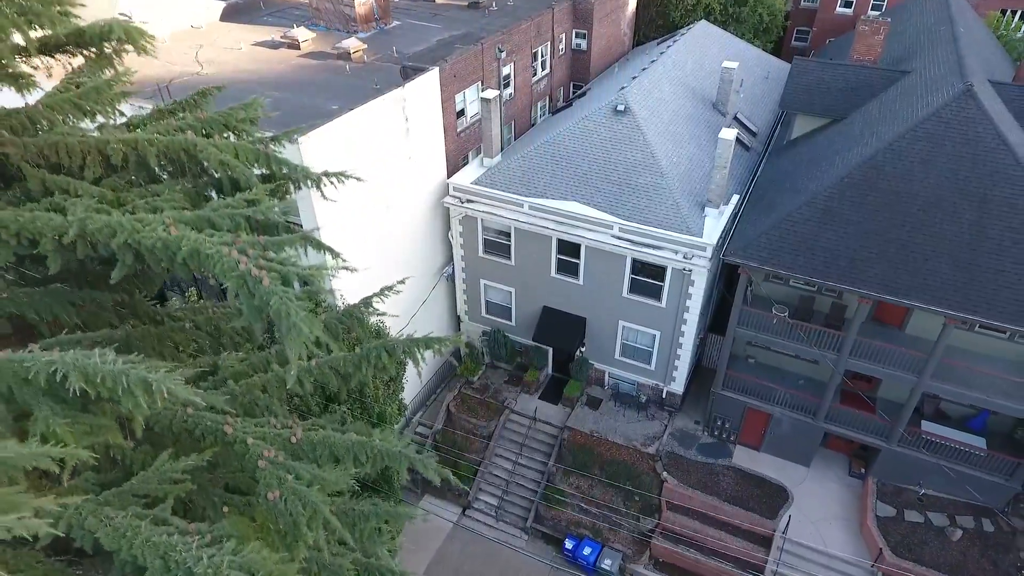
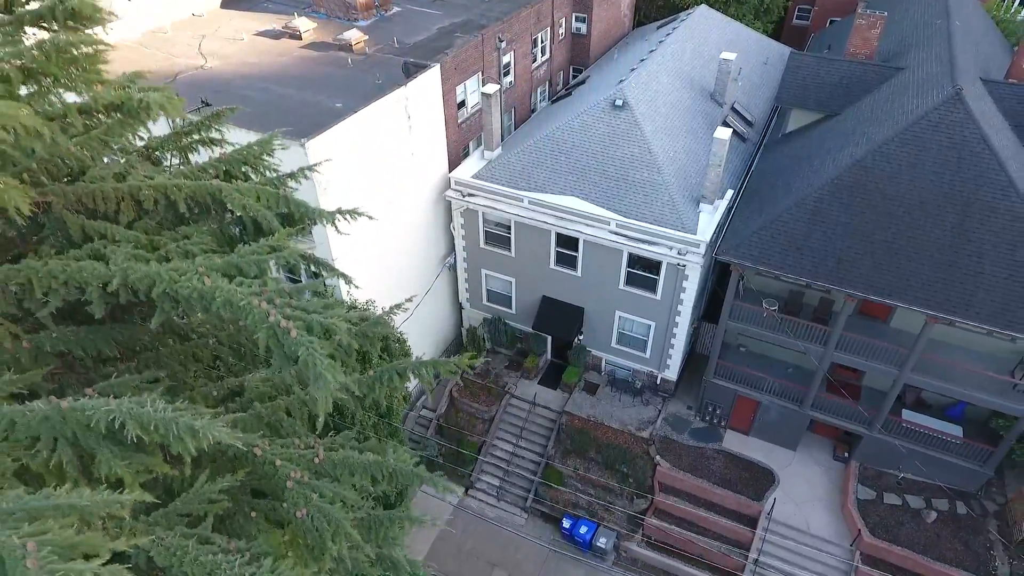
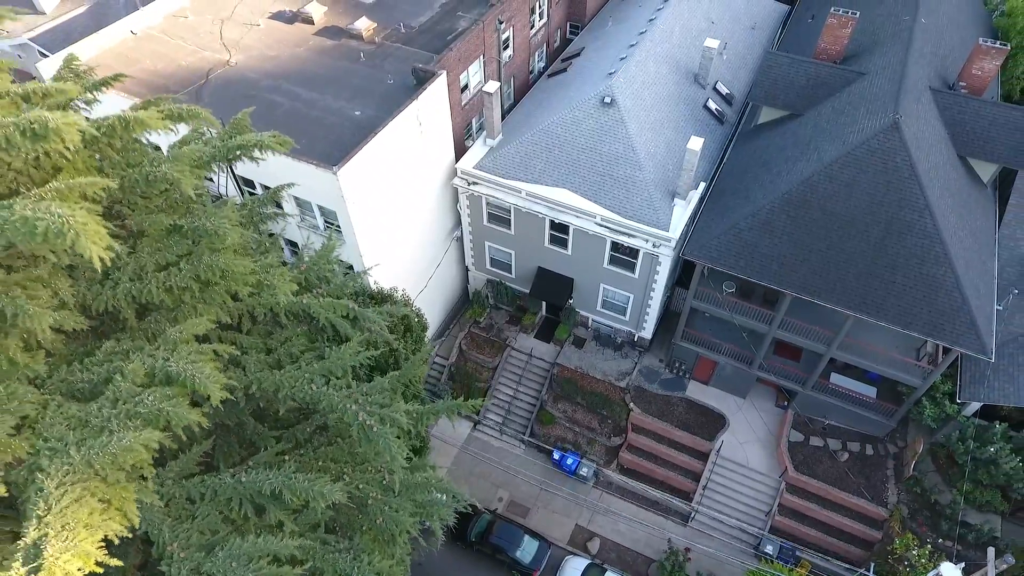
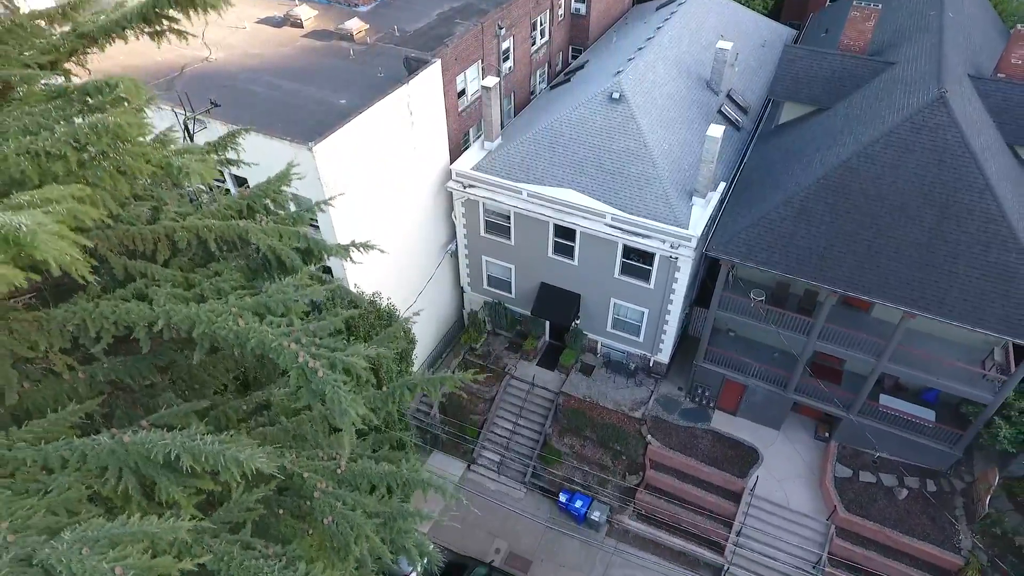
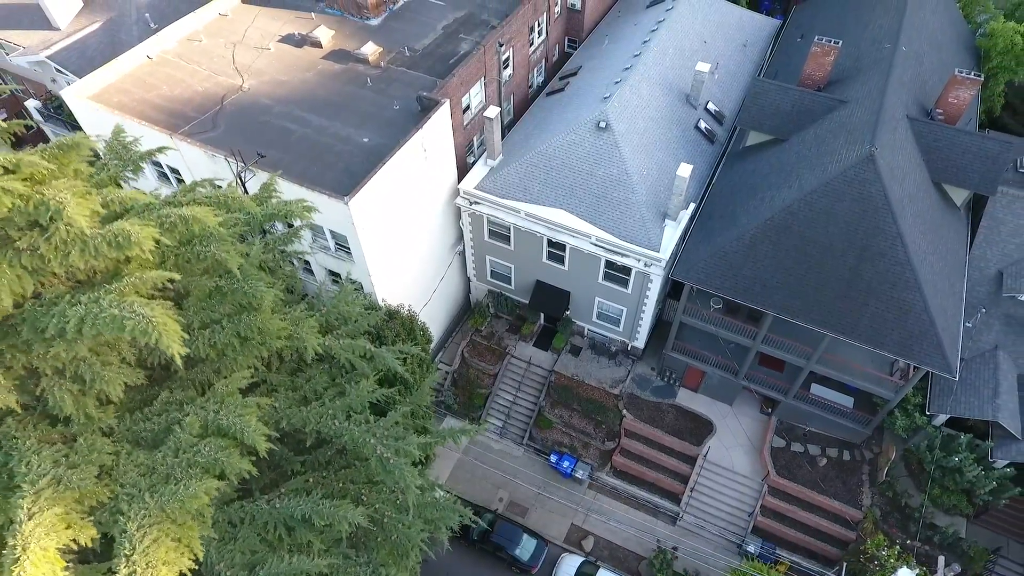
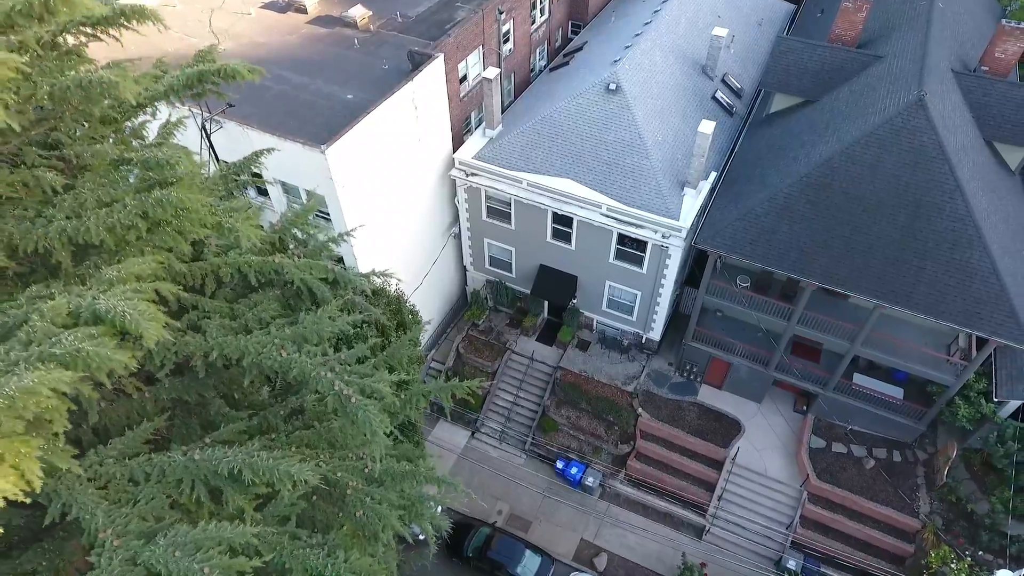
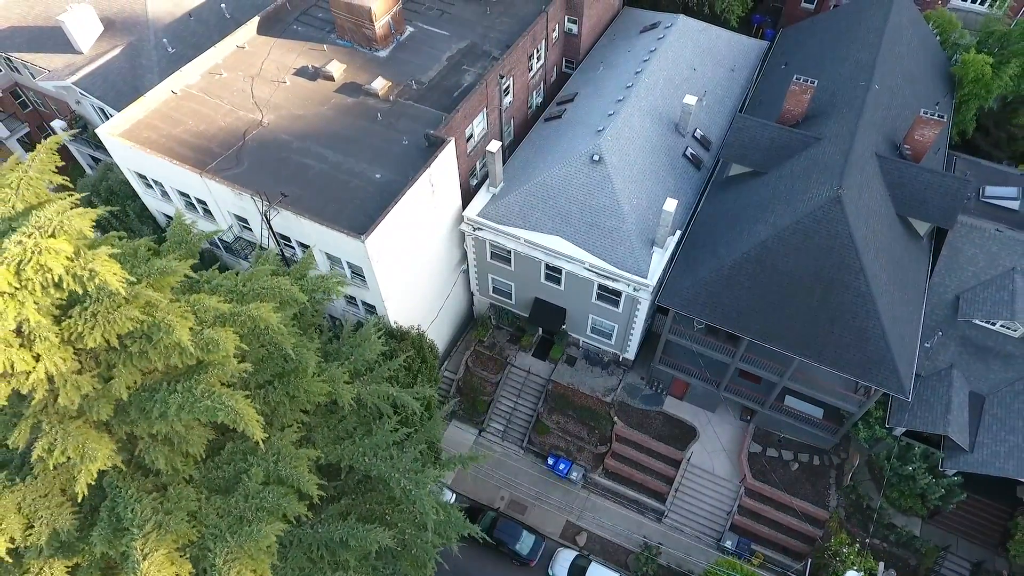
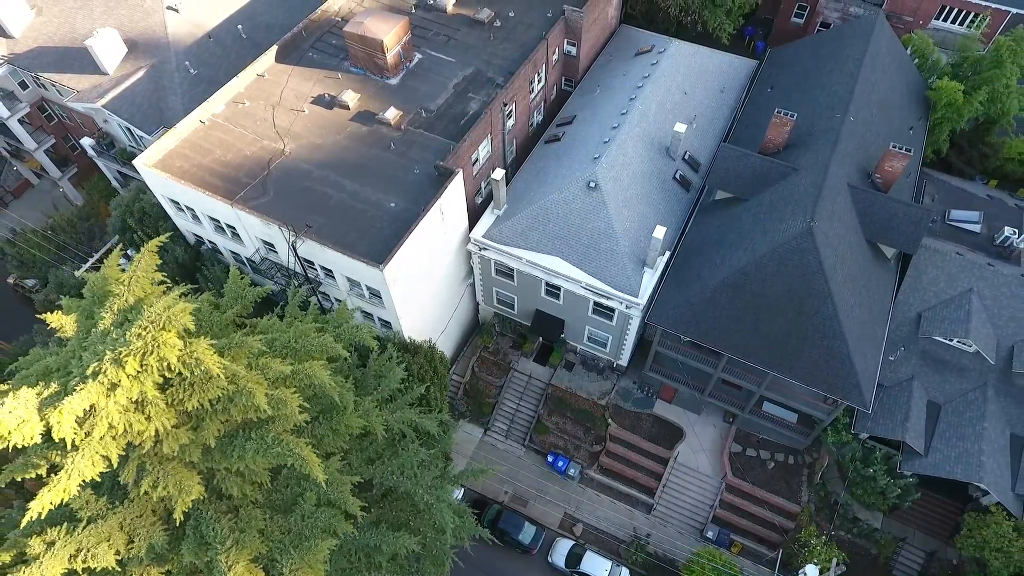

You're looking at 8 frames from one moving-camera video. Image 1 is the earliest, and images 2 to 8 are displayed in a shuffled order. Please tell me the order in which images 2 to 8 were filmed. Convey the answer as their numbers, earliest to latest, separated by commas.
2, 4, 6, 3, 5, 7, 8
